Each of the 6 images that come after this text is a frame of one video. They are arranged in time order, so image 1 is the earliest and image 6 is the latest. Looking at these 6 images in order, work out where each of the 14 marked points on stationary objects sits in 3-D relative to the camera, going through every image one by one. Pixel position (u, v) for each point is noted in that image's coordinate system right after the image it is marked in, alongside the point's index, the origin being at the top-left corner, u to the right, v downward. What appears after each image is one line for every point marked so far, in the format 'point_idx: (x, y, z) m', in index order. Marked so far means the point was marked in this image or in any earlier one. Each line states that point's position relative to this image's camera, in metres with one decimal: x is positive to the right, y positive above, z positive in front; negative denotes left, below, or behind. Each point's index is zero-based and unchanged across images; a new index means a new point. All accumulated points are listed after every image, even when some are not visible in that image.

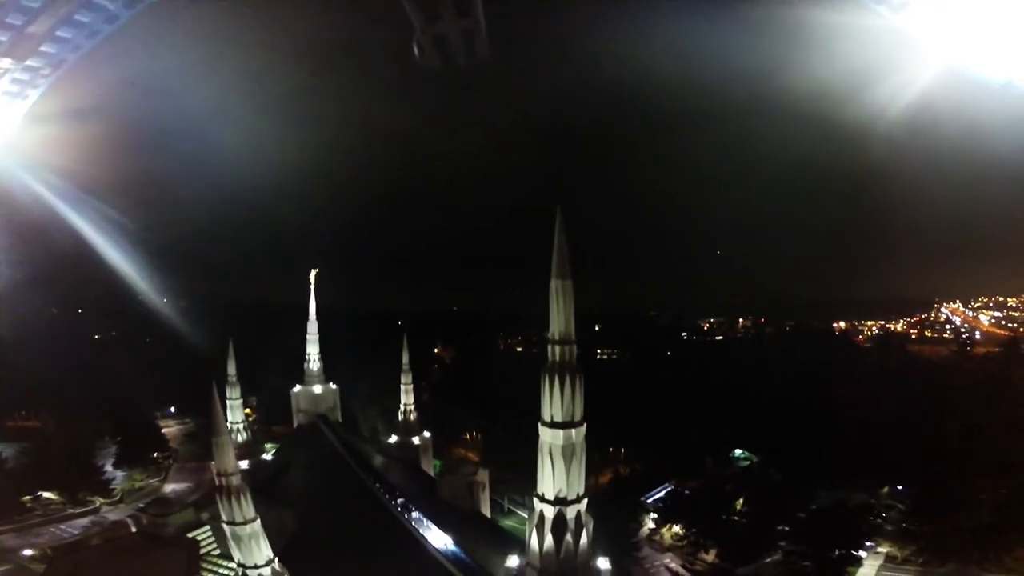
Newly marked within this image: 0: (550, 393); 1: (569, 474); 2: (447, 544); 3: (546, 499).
0: (+0.6, -1.6, +9.3) m
1: (+0.9, -2.8, +9.3) m
2: (-1.5, -6.1, +14.9) m
3: (+0.5, -3.2, +9.5) m
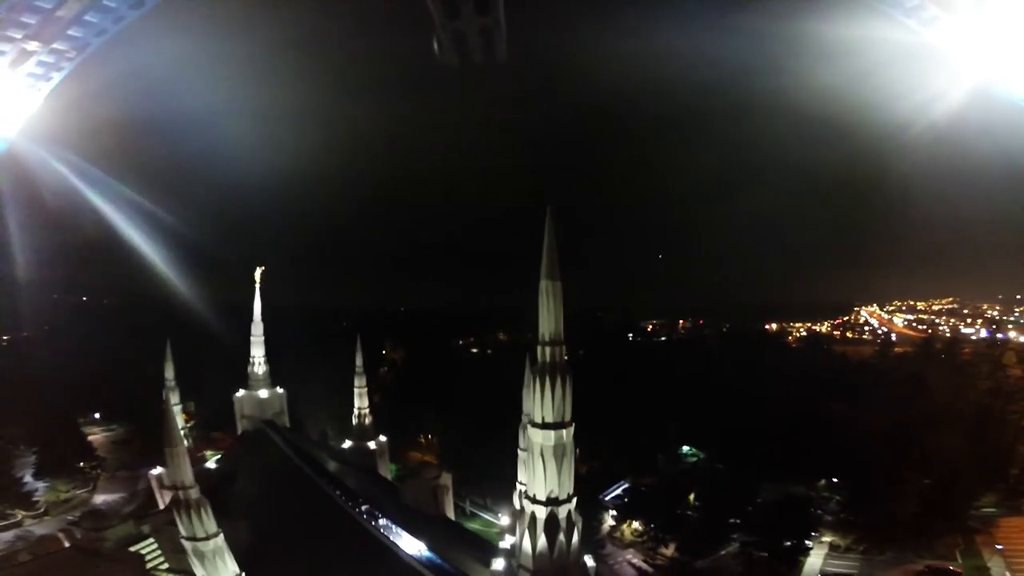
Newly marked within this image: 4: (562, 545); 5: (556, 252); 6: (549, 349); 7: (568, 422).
0: (+0.4, -1.6, +9.2) m
1: (+0.7, -2.8, +9.3) m
2: (-2.2, -6.1, +14.6) m
3: (+0.3, -3.2, +9.4) m
4: (+0.7, -3.8, +9.4) m
5: (+0.7, +0.6, +9.4) m
6: (+0.6, -0.9, +9.2) m
7: (+0.8, -2.0, +9.3) m
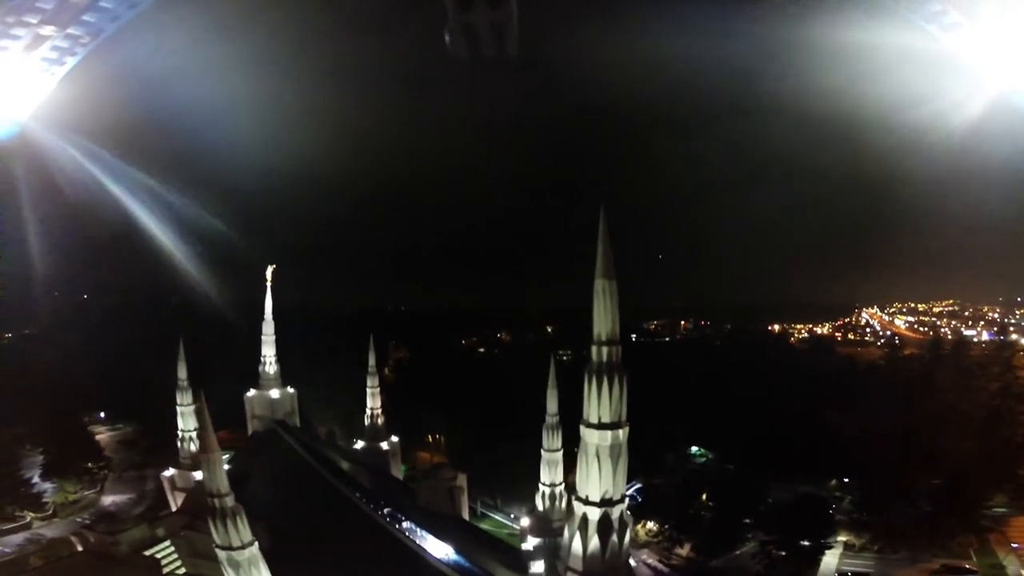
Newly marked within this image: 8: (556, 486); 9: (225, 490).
0: (+1.3, -1.6, +9.2) m
1: (+1.5, -2.8, +9.3) m
2: (-1.6, -6.1, +14.5) m
3: (+1.2, -3.2, +9.4) m
4: (+1.5, -3.8, +9.4) m
5: (+1.5, +0.5, +9.4) m
6: (+1.4, -0.9, +9.2) m
7: (+1.7, -2.0, +9.3) m
8: (+1.2, -5.5, +17.2) m
9: (-5.3, -3.7, +11.6) m
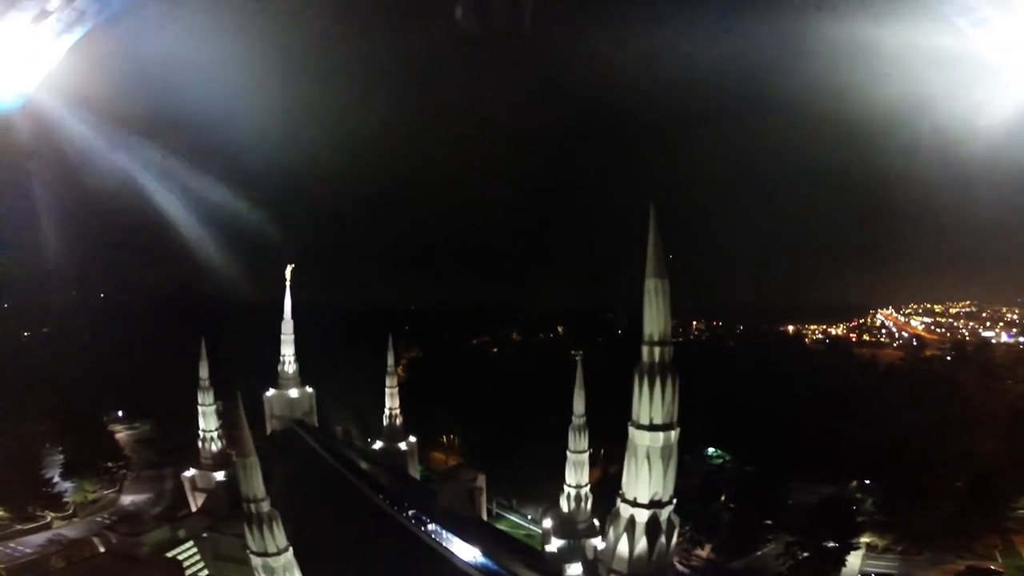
0: (+2.0, -1.6, +9.2) m
1: (+2.2, -2.8, +9.2) m
2: (-0.9, -6.1, +14.5) m
3: (+1.9, -3.2, +9.3) m
4: (+2.2, -3.9, +9.3) m
5: (+2.3, +0.5, +9.3) m
6: (+2.1, -0.9, +9.1) m
7: (+2.4, -2.0, +9.2) m
8: (+1.9, -5.5, +17.2) m
9: (-4.6, -3.6, +11.5) m
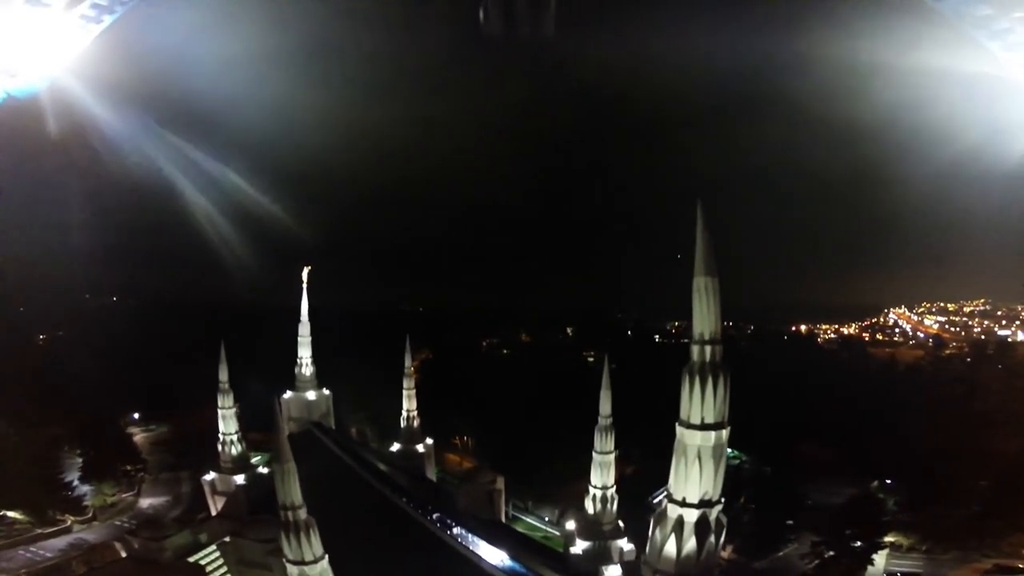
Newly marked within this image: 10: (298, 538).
0: (+2.7, -1.6, +9.1) m
1: (+2.9, -2.8, +9.2) m
2: (-0.2, -6.1, +14.3) m
3: (+2.6, -3.2, +9.2) m
4: (+2.9, -3.8, +9.2) m
5: (+3.0, +0.6, +9.2) m
6: (+2.8, -0.9, +9.0) m
7: (+3.1, -2.0, +9.1) m
8: (+2.6, -5.5, +17.1) m
9: (-3.9, -3.7, +11.4) m
10: (-3.8, -4.2, +11.1) m
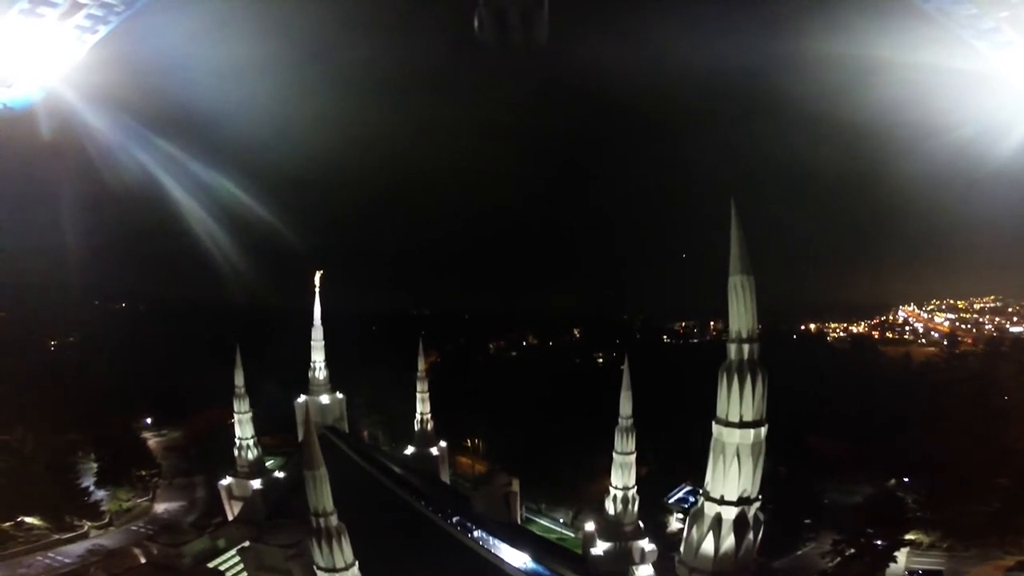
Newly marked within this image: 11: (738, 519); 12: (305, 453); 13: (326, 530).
0: (+3.2, -1.5, +9.0) m
1: (+3.5, -2.7, +9.1) m
2: (+0.4, -6.1, +14.3) m
3: (+3.2, -3.1, +9.2) m
4: (+3.5, -3.8, +9.2) m
5: (+3.5, +0.6, +9.2) m
6: (+3.4, -0.8, +9.0) m
7: (+3.7, -1.9, +9.1) m
8: (+3.1, -5.5, +17.0) m
9: (-3.3, -3.7, +11.3) m
10: (-3.2, -4.3, +11.1) m
11: (+3.3, -3.4, +9.1) m
12: (-3.6, -2.7, +10.8) m
13: (-3.3, -4.0, +11.1) m
